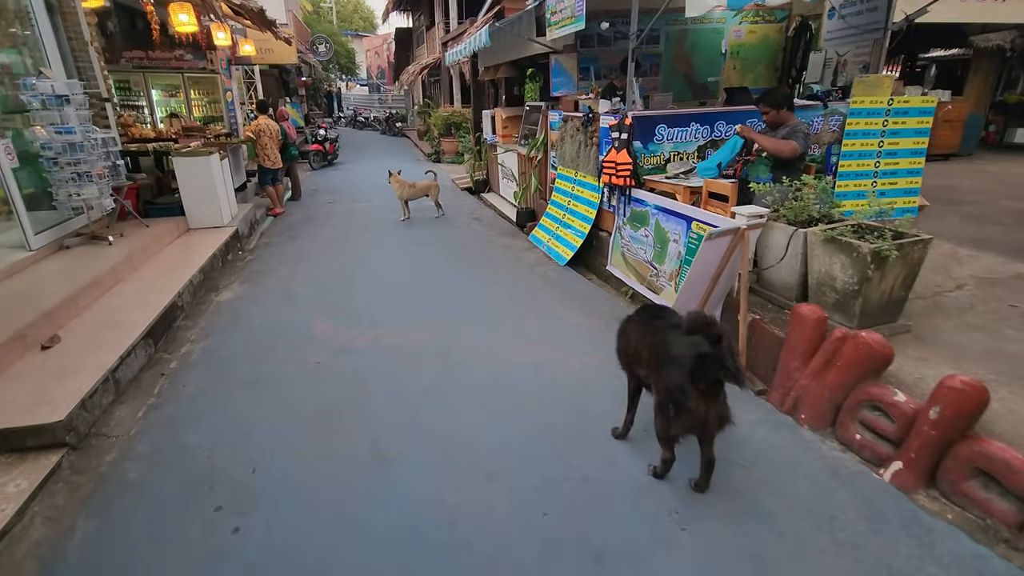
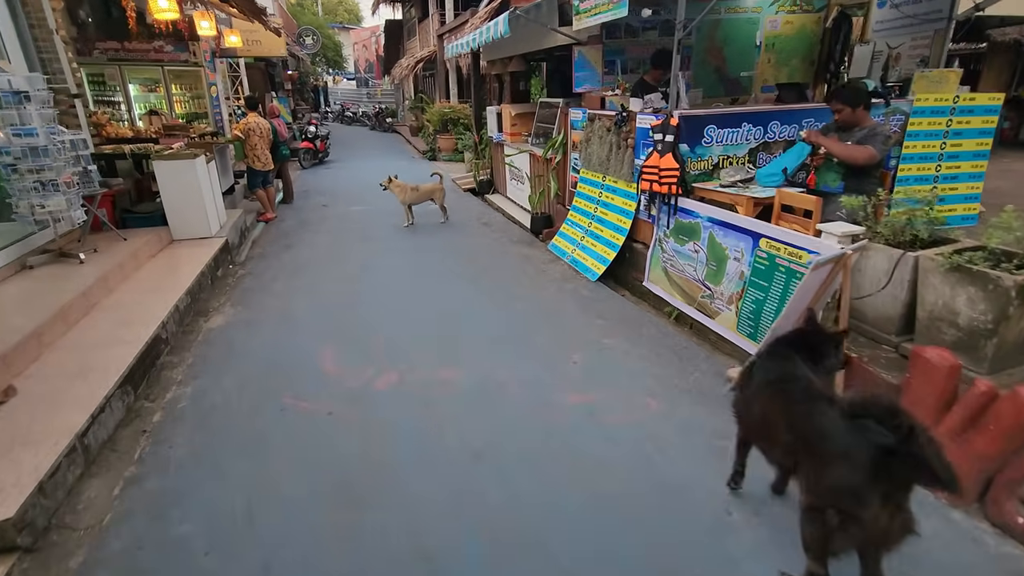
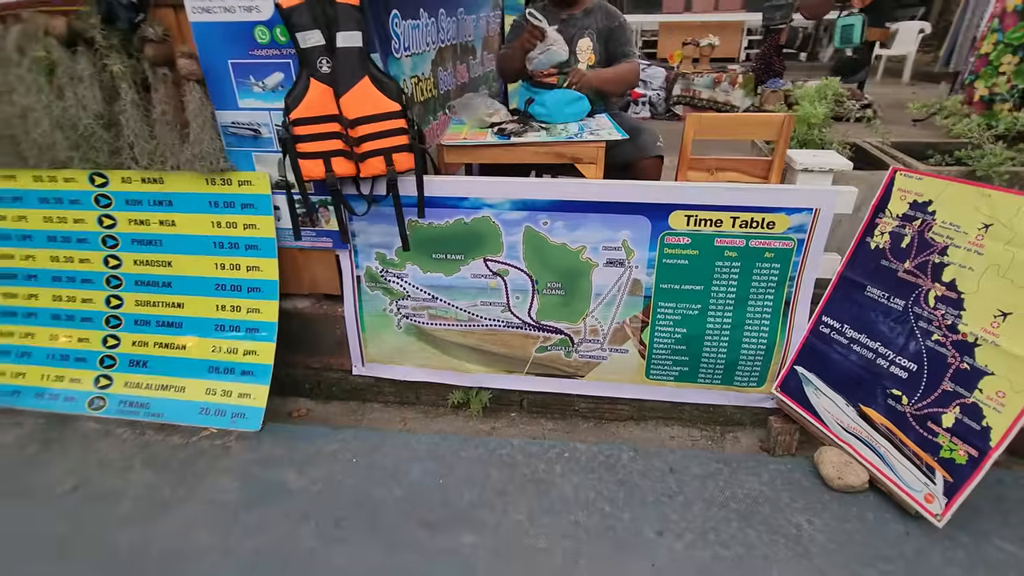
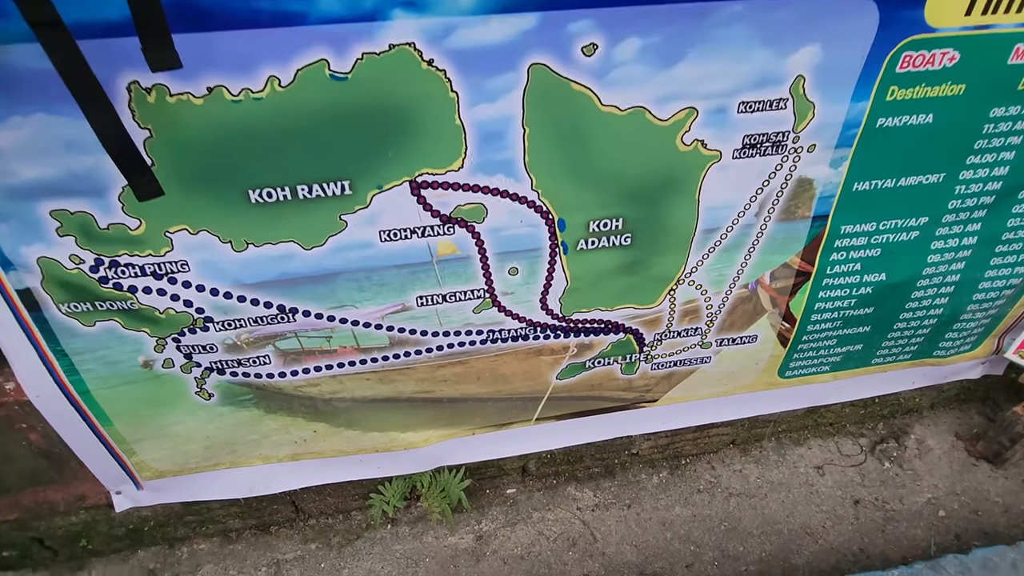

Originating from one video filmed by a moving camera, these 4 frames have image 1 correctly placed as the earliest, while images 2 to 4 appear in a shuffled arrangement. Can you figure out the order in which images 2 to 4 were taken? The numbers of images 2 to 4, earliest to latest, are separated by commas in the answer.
2, 3, 4
